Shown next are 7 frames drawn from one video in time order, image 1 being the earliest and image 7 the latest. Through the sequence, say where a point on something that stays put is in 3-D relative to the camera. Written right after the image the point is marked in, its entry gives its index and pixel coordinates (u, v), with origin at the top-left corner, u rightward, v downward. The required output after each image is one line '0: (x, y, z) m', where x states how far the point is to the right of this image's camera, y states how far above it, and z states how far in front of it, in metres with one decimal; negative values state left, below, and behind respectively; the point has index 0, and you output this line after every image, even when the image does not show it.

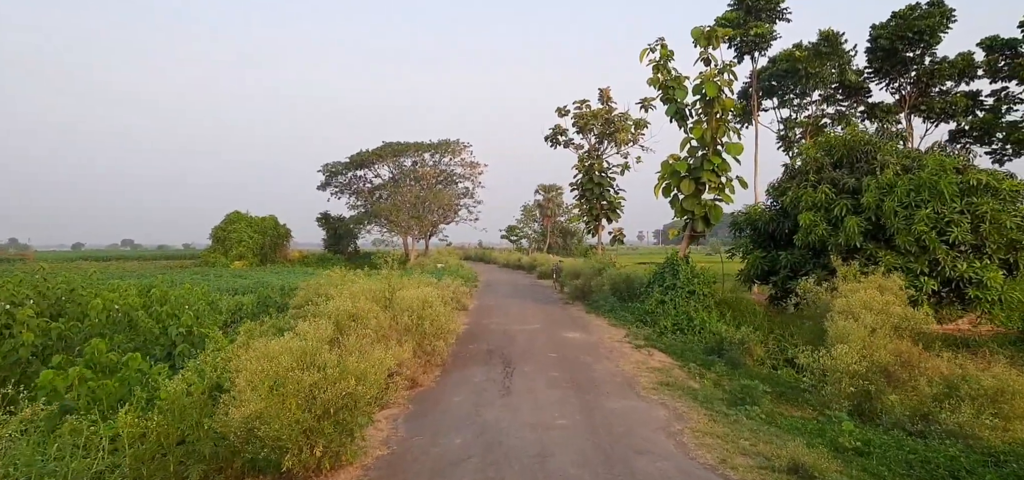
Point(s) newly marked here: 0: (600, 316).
0: (+2.2, -1.9, +15.0) m
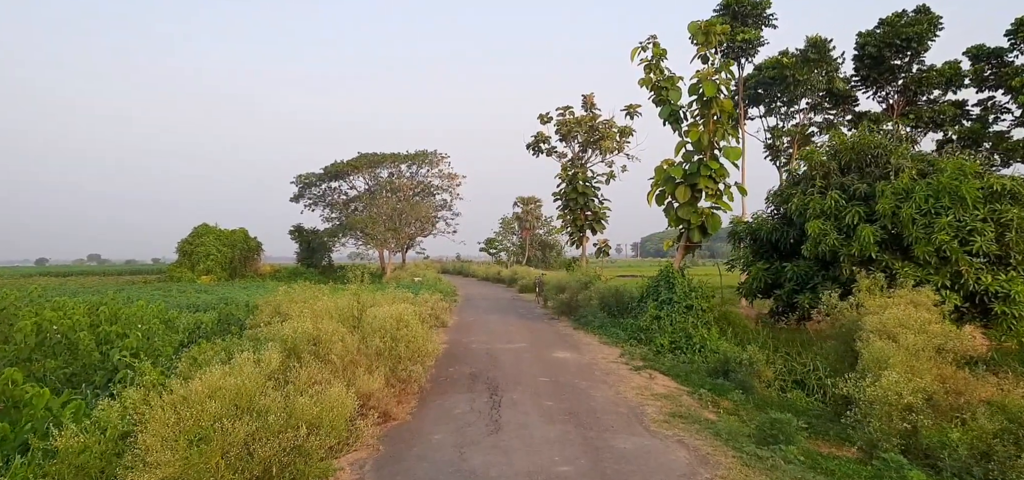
0: (+1.8, -2.2, +14.0) m
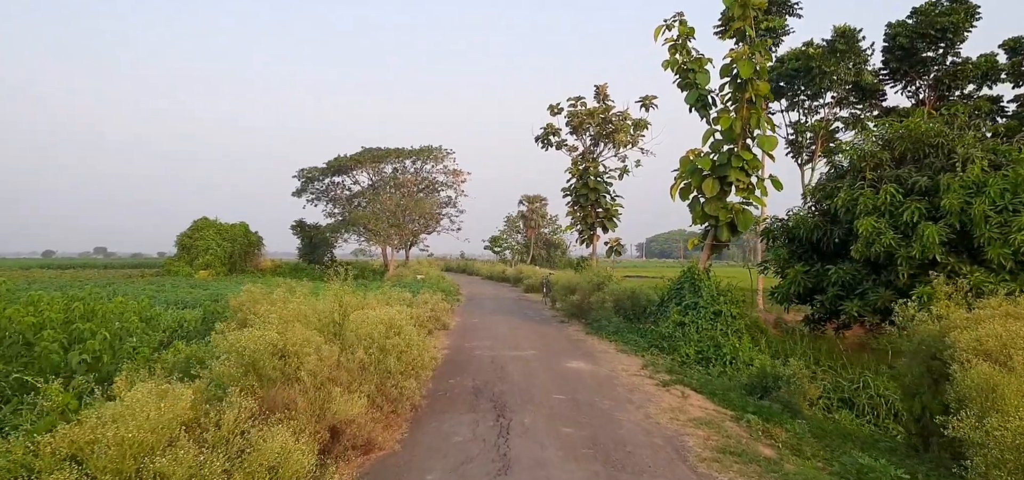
0: (+2.0, -2.1, +12.7) m
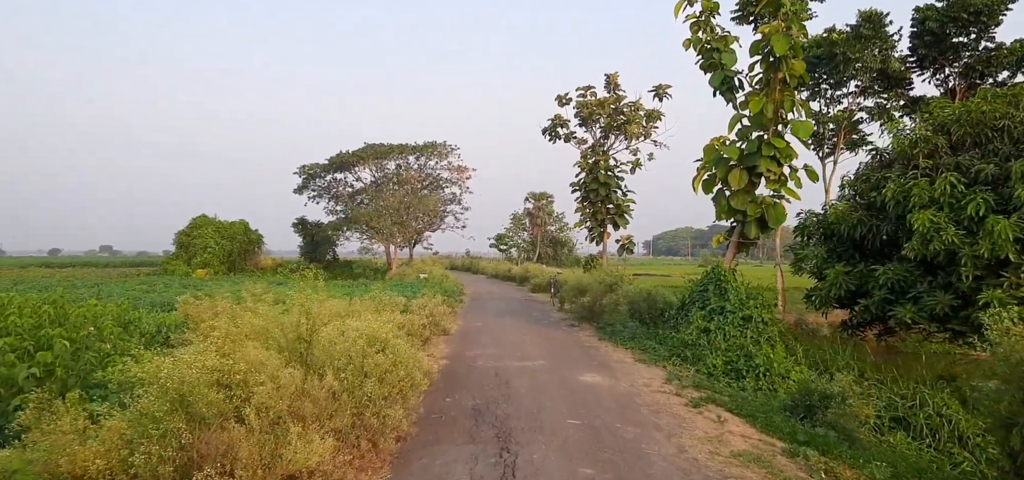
0: (+2.1, -2.1, +11.6) m
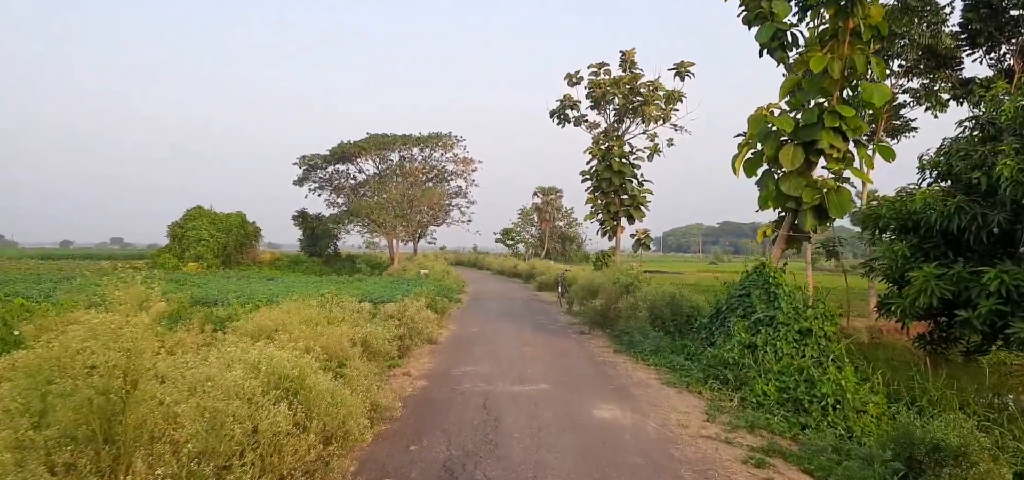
0: (+2.1, -2.0, +9.6) m
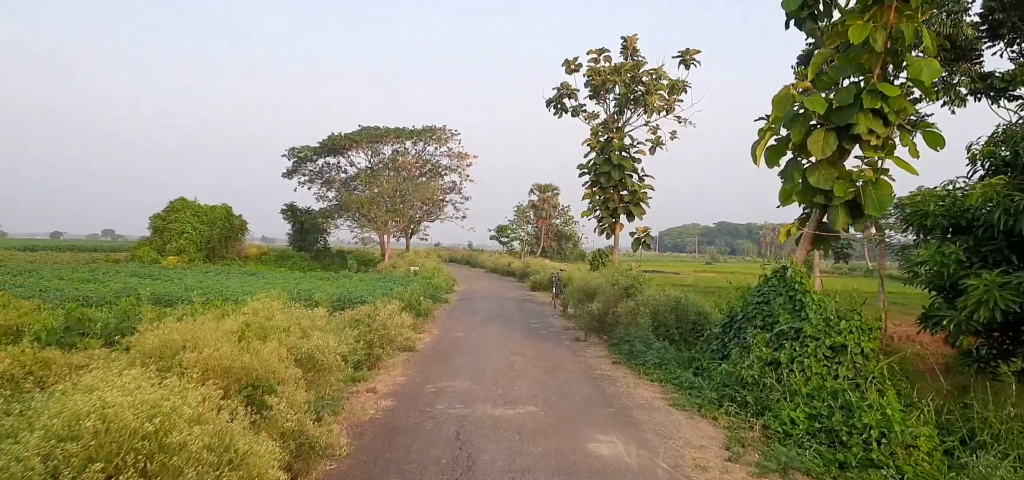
0: (+1.9, -1.9, +8.4) m
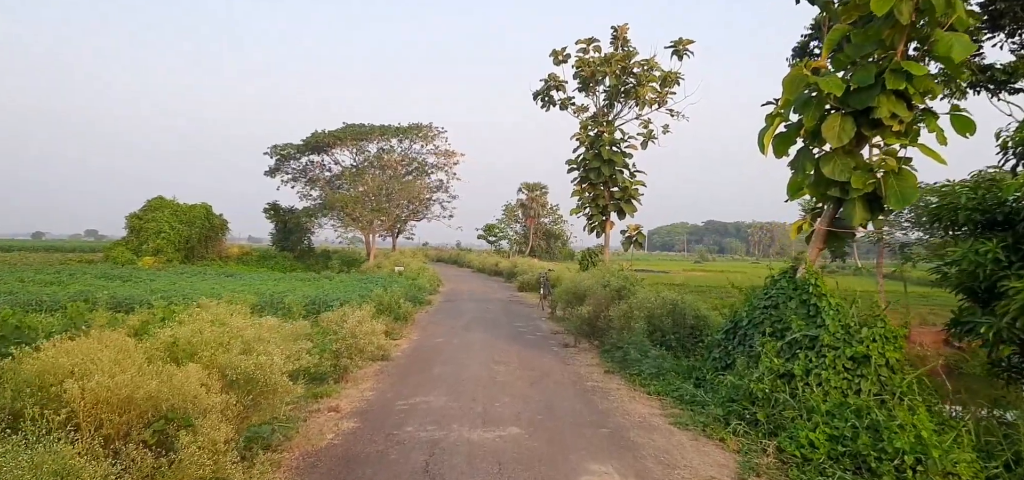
0: (+1.6, -1.9, +7.6) m
